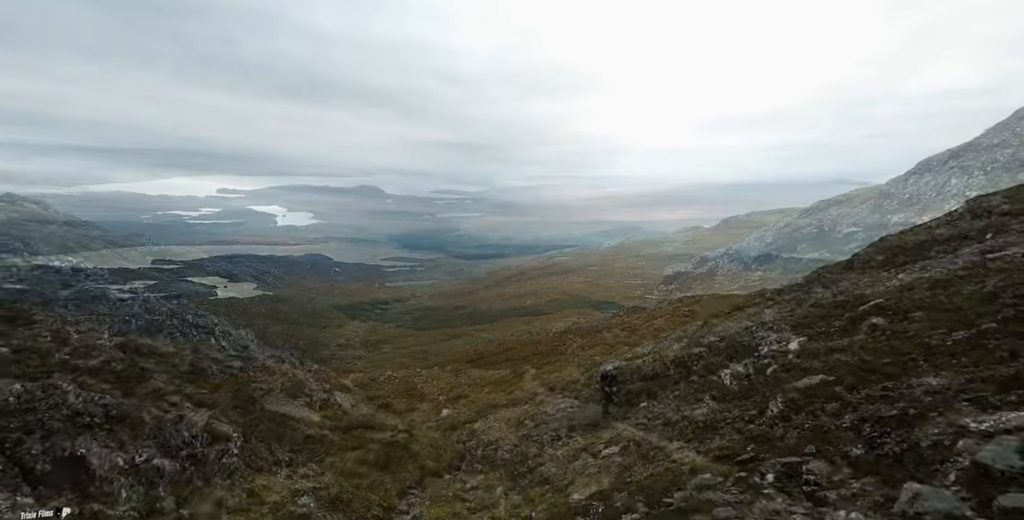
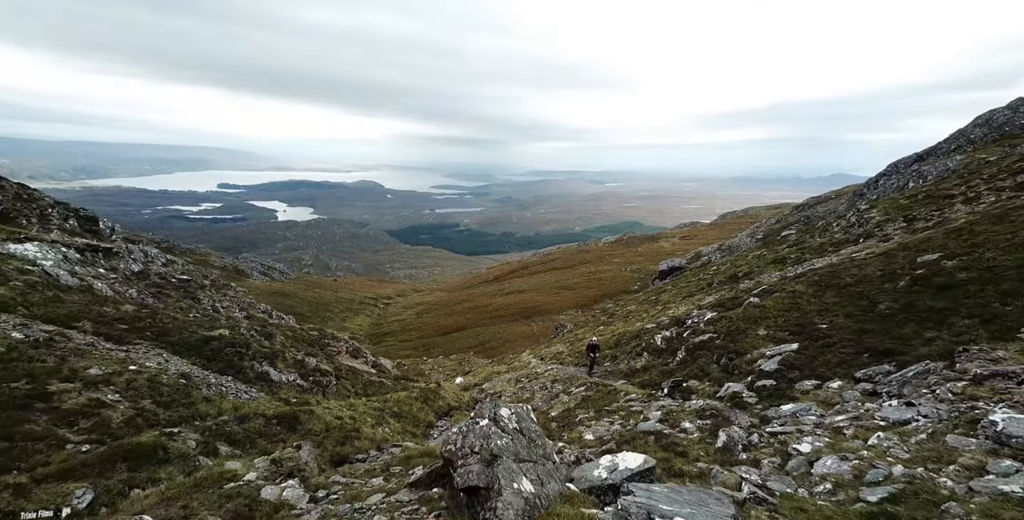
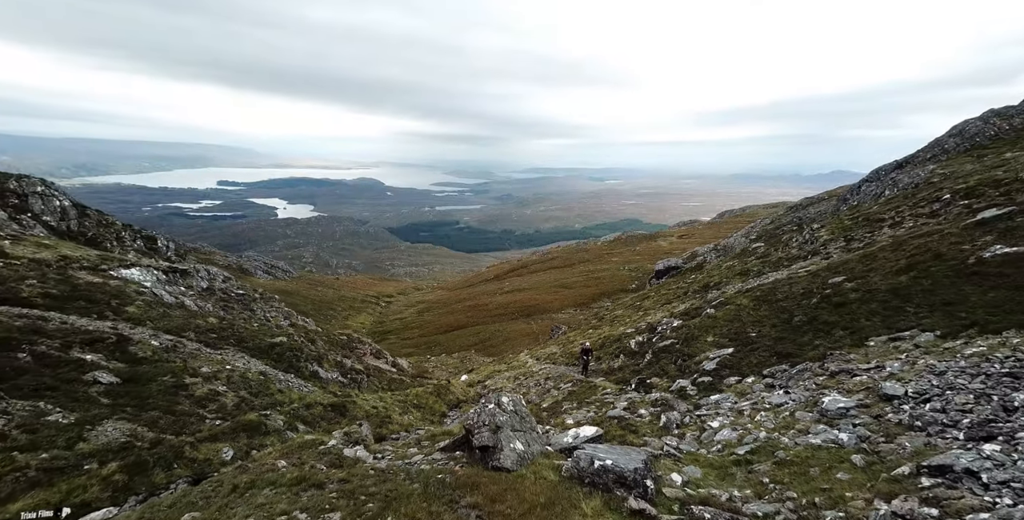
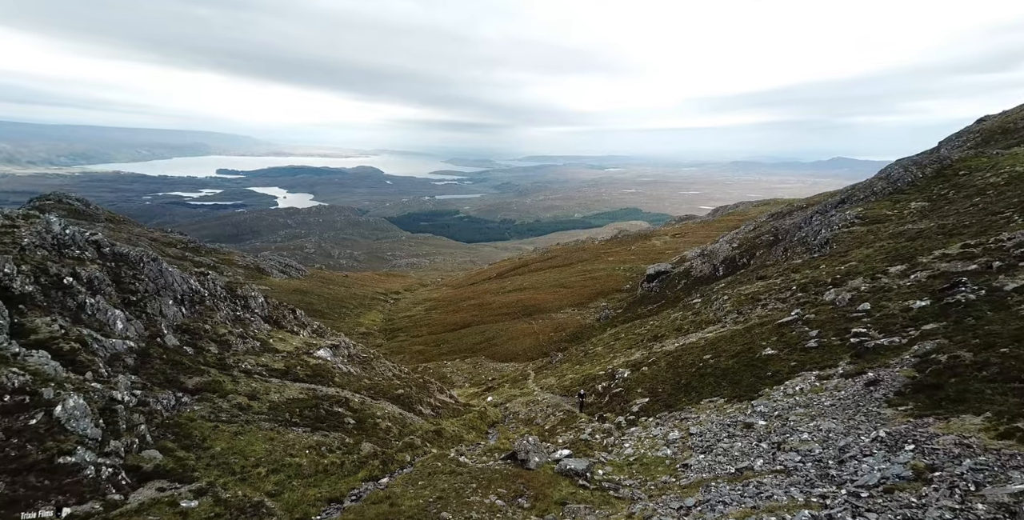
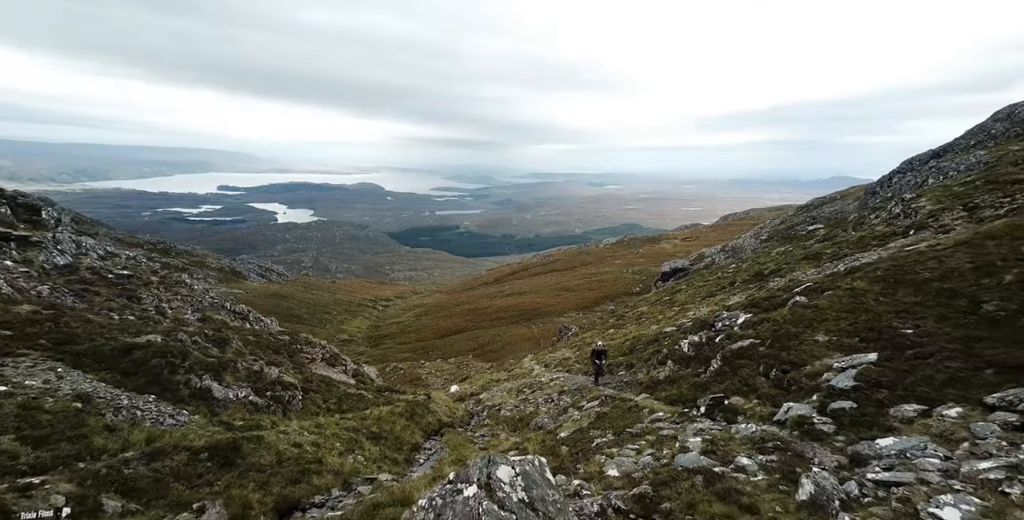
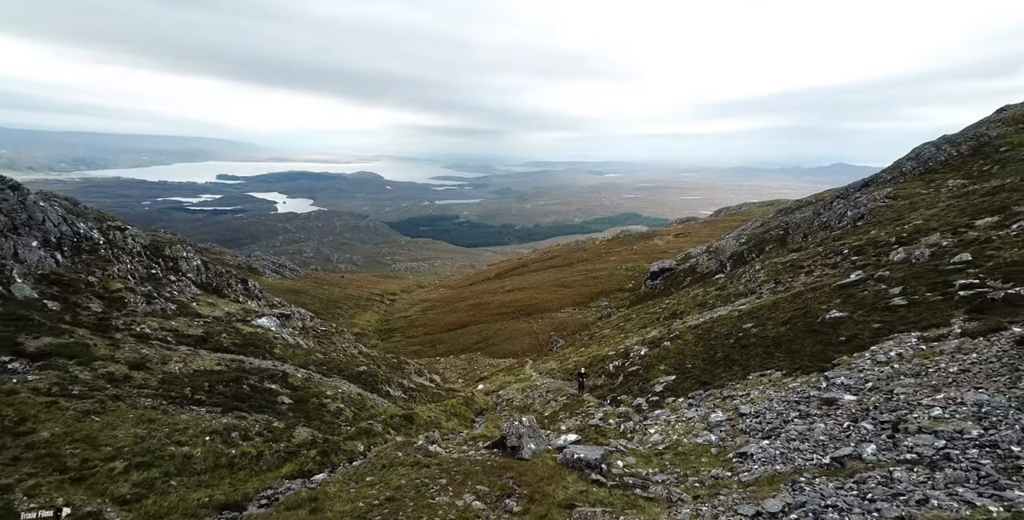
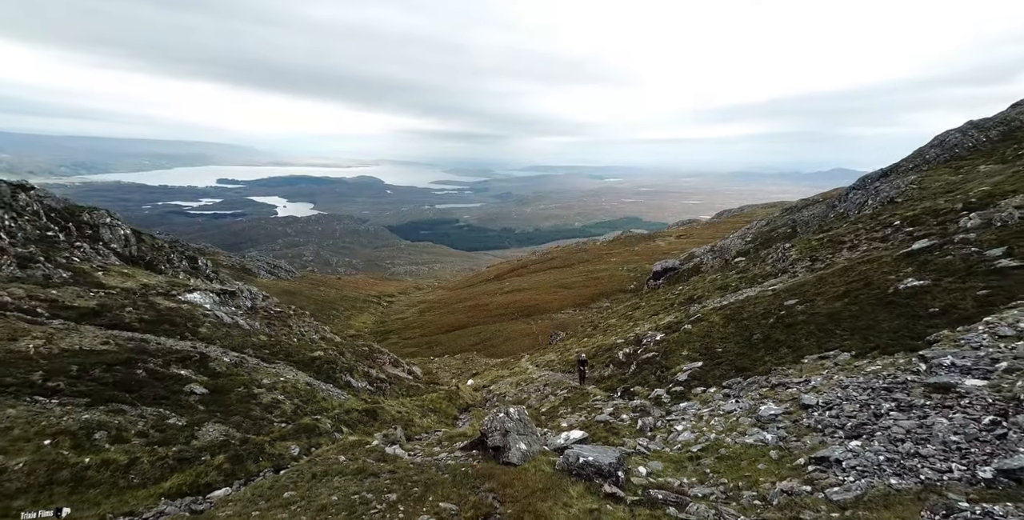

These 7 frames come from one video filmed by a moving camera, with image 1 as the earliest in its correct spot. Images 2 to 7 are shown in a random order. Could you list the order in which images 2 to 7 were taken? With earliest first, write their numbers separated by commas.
5, 2, 3, 7, 6, 4
